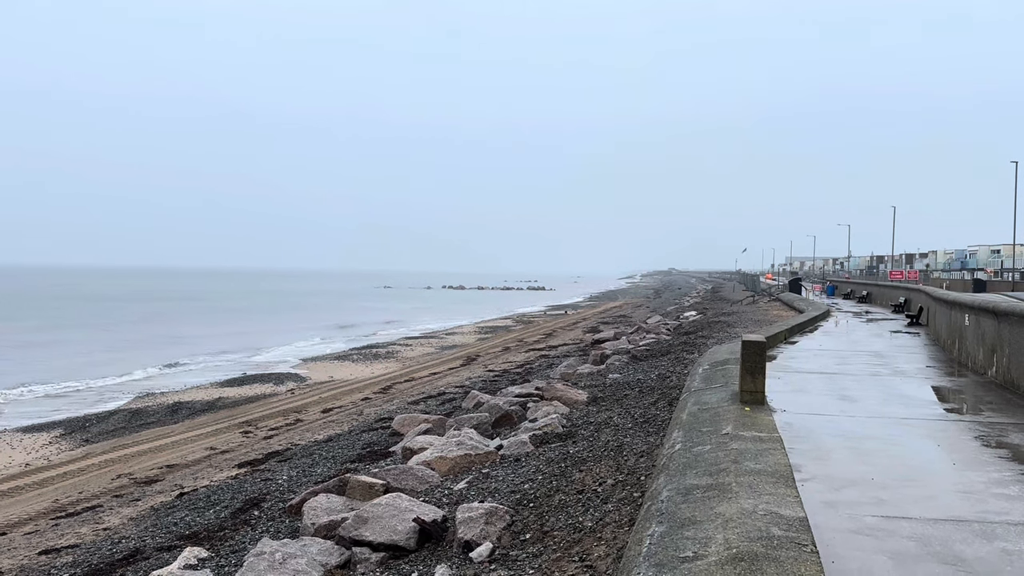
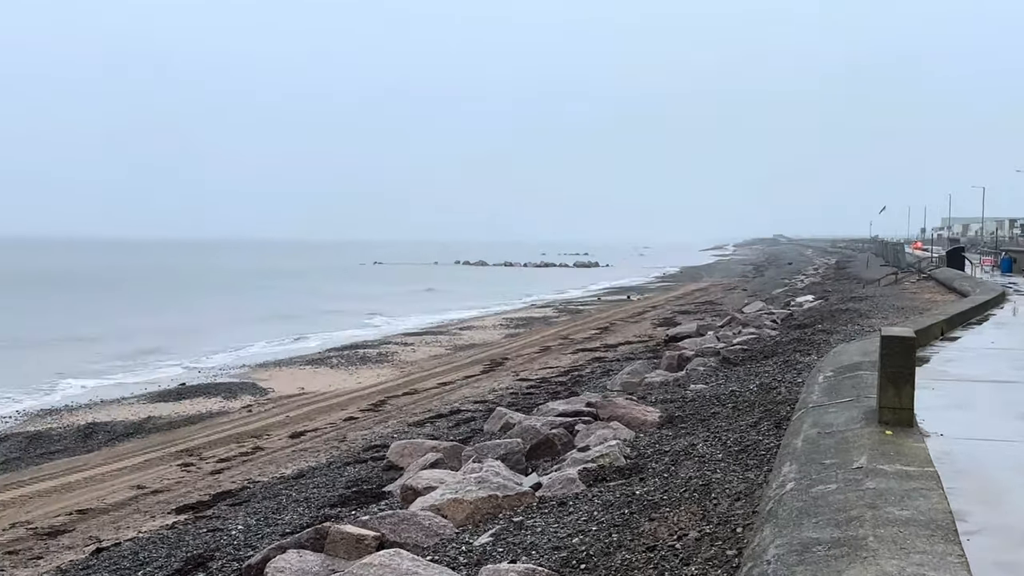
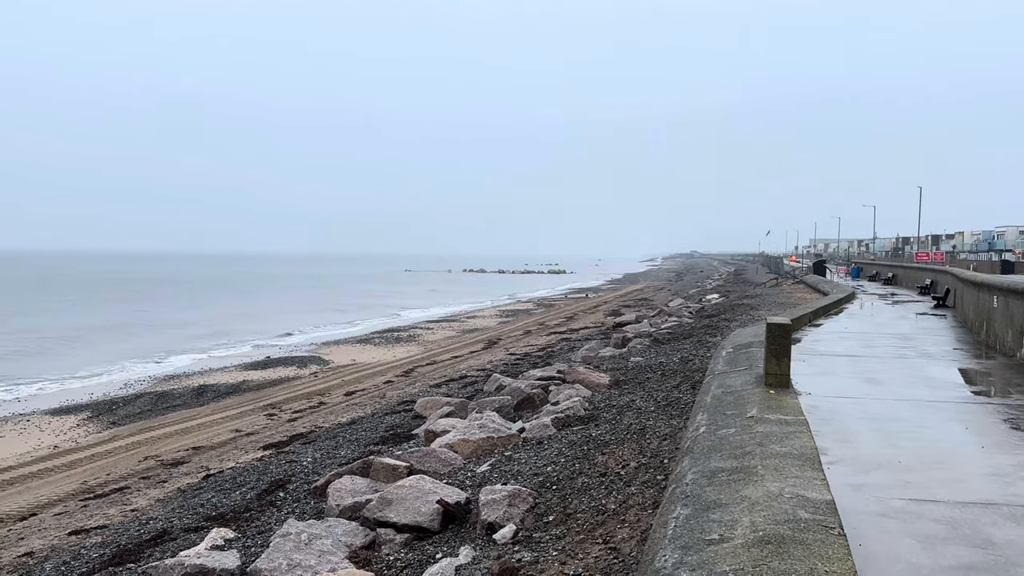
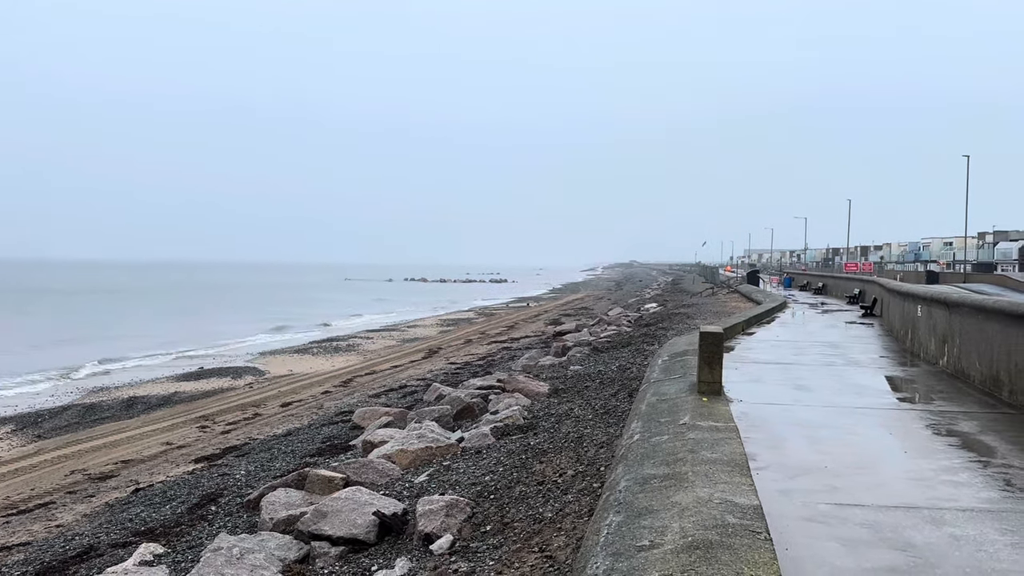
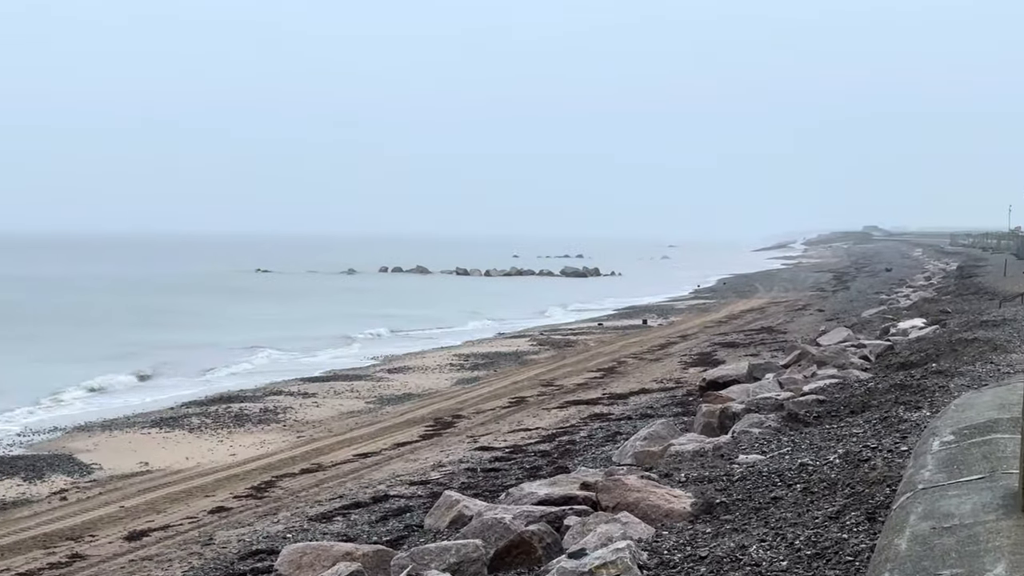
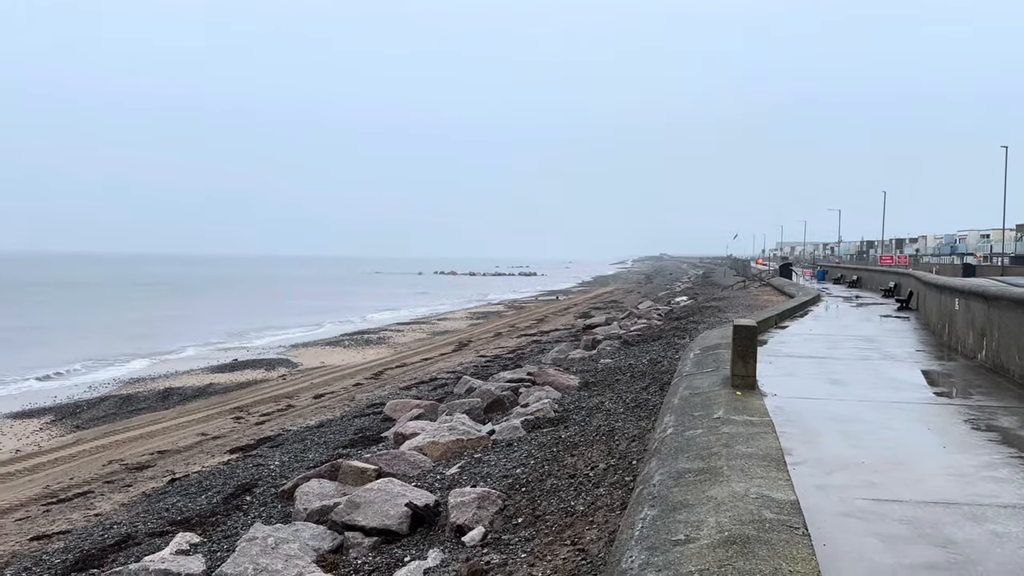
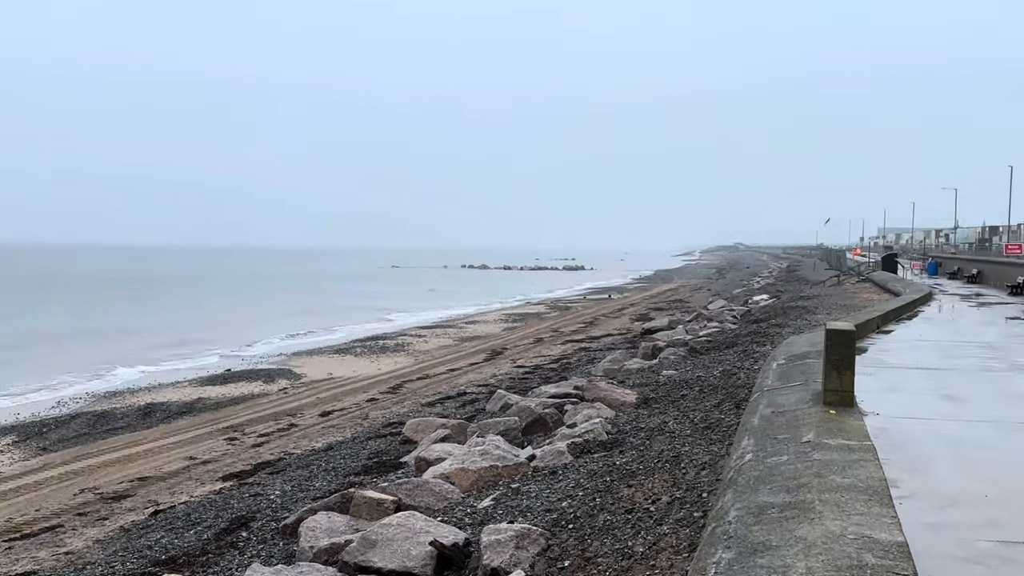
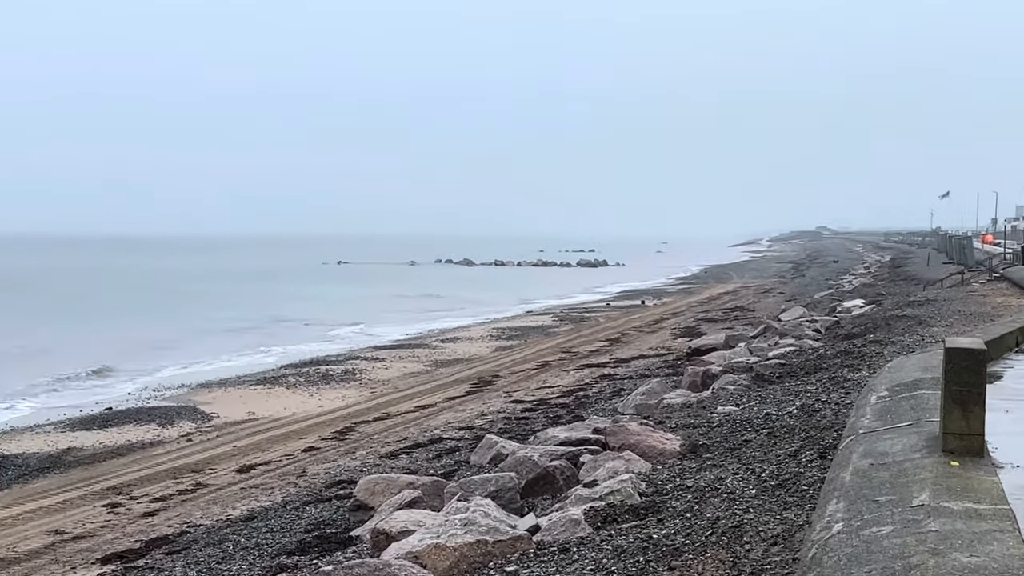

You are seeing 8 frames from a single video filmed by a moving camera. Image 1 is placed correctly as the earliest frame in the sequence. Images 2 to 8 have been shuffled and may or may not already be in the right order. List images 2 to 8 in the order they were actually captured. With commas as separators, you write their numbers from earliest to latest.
4, 6, 3, 7, 2, 8, 5
